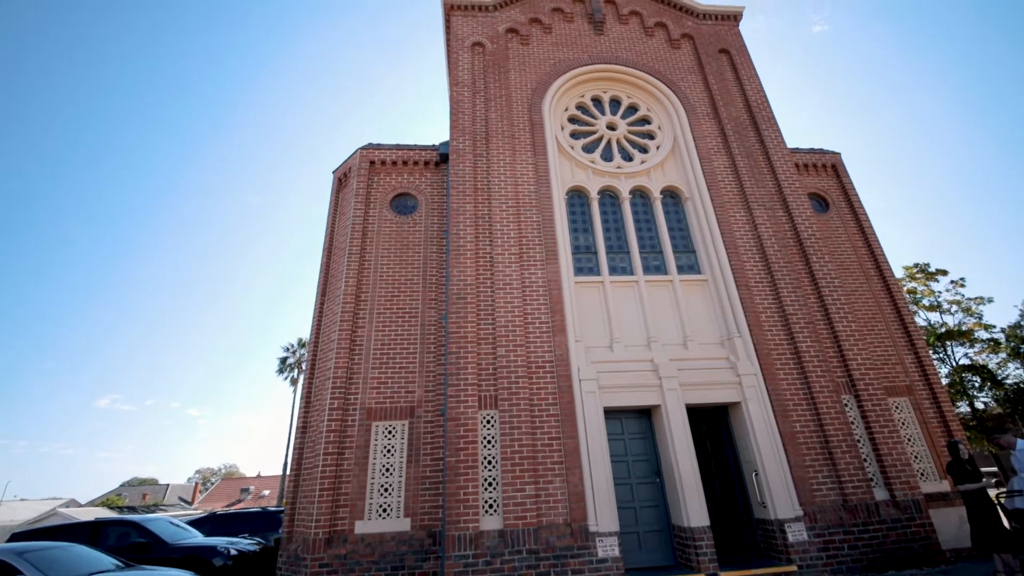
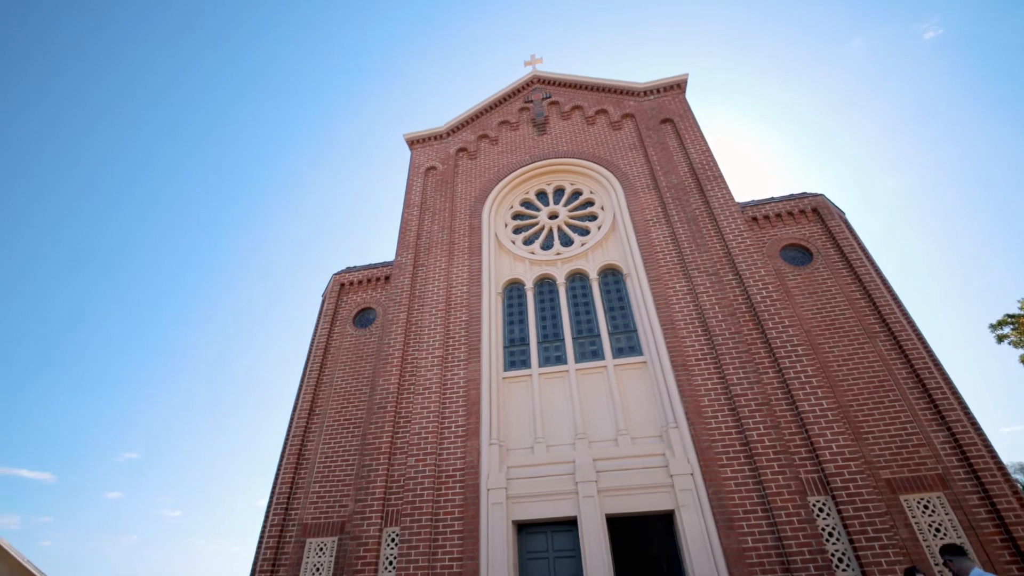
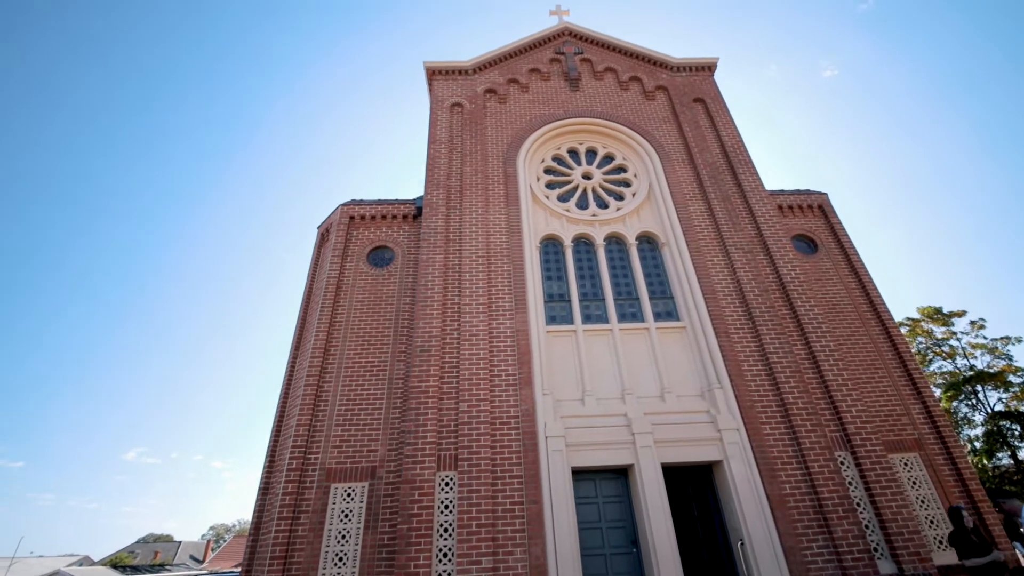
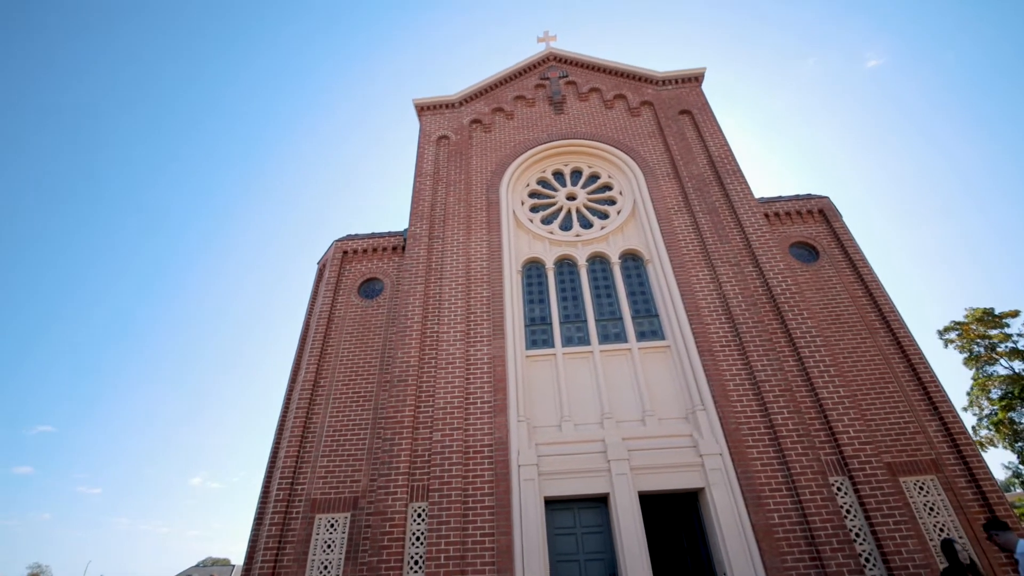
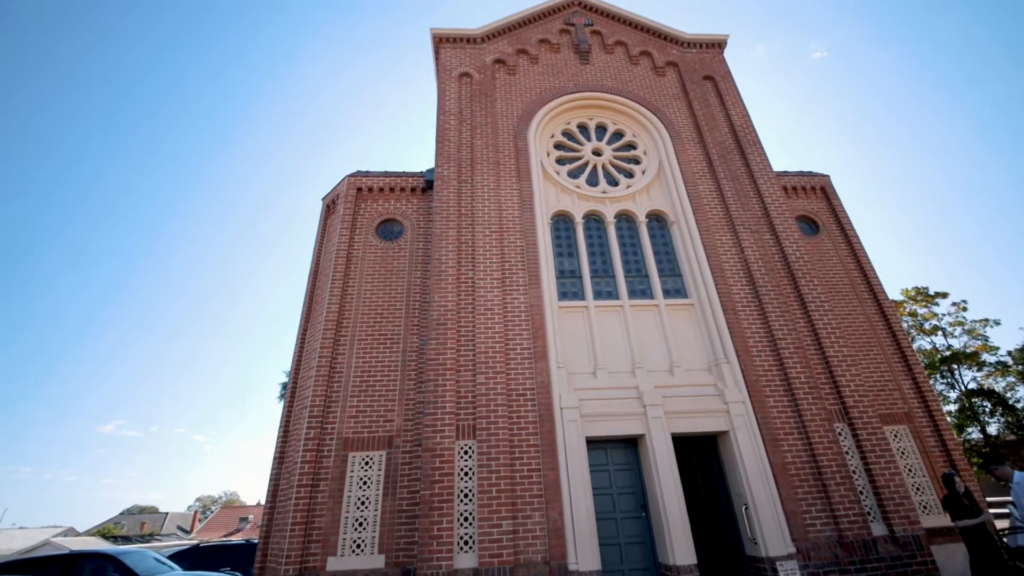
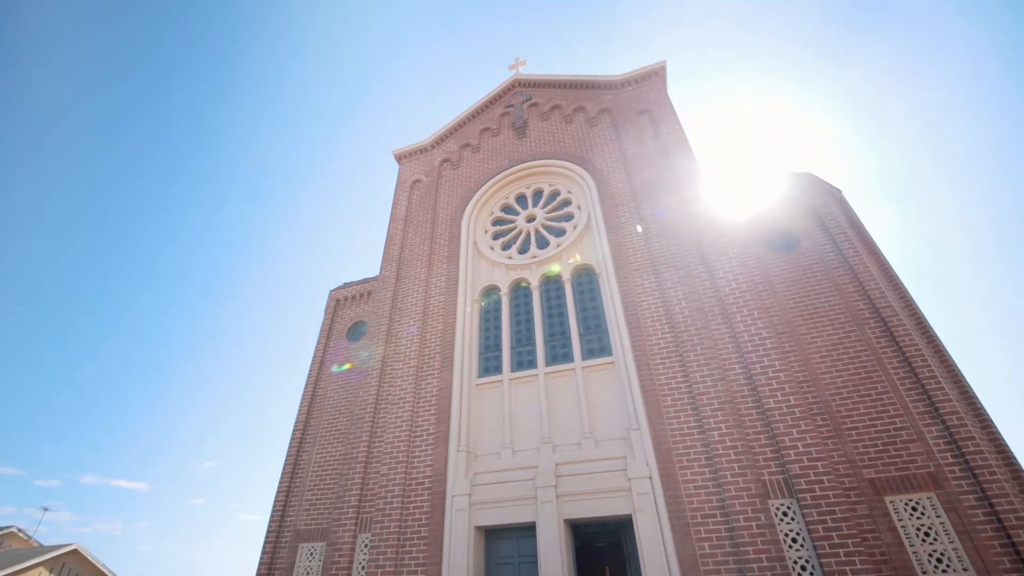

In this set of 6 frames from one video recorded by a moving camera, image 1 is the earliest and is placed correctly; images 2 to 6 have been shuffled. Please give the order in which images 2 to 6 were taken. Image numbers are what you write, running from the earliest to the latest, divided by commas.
5, 3, 4, 2, 6
